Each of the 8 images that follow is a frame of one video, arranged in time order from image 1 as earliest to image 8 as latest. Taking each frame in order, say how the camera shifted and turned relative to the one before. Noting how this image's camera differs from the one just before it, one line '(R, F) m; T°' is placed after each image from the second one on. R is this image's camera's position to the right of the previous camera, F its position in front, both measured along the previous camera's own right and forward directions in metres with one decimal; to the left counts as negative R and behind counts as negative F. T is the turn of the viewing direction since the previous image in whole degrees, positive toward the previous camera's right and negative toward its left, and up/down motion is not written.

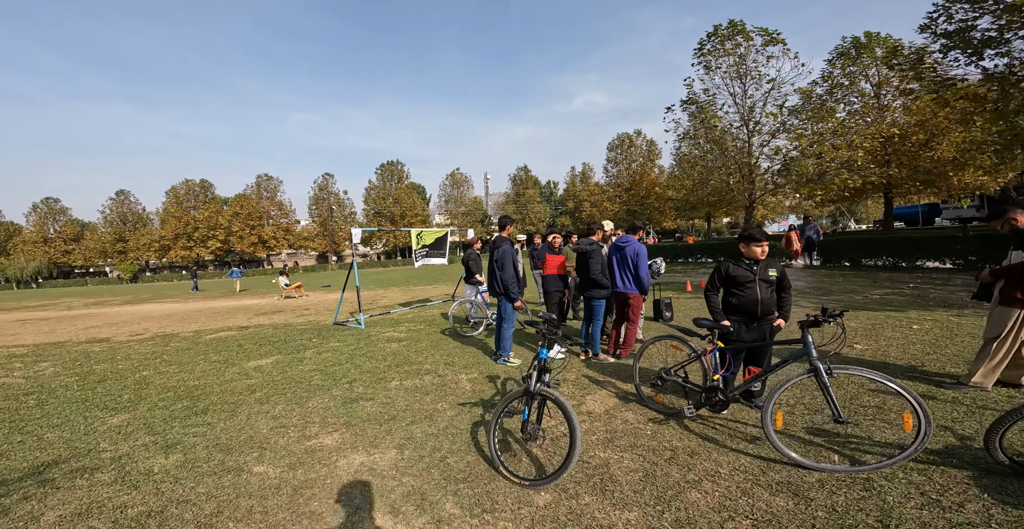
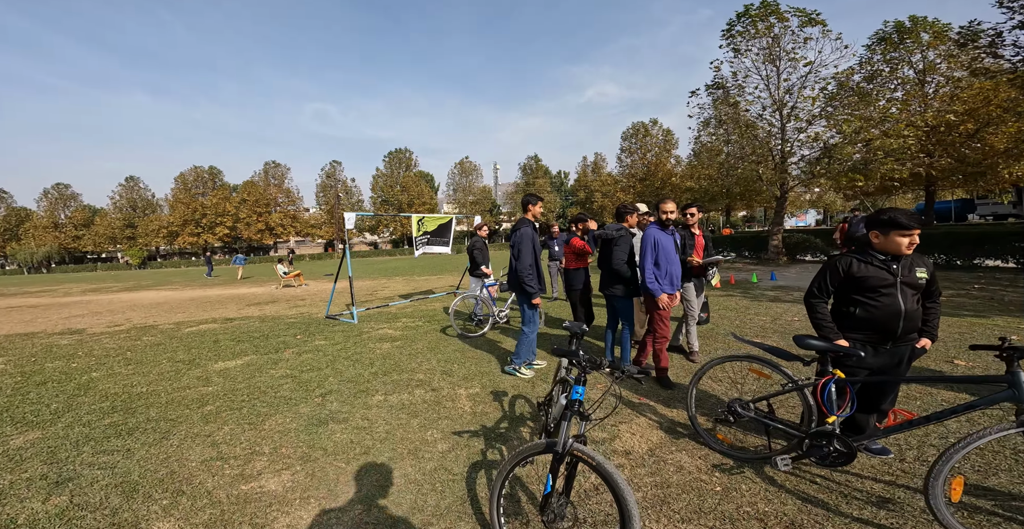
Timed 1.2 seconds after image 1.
(0.0, +1.1) m; -1°
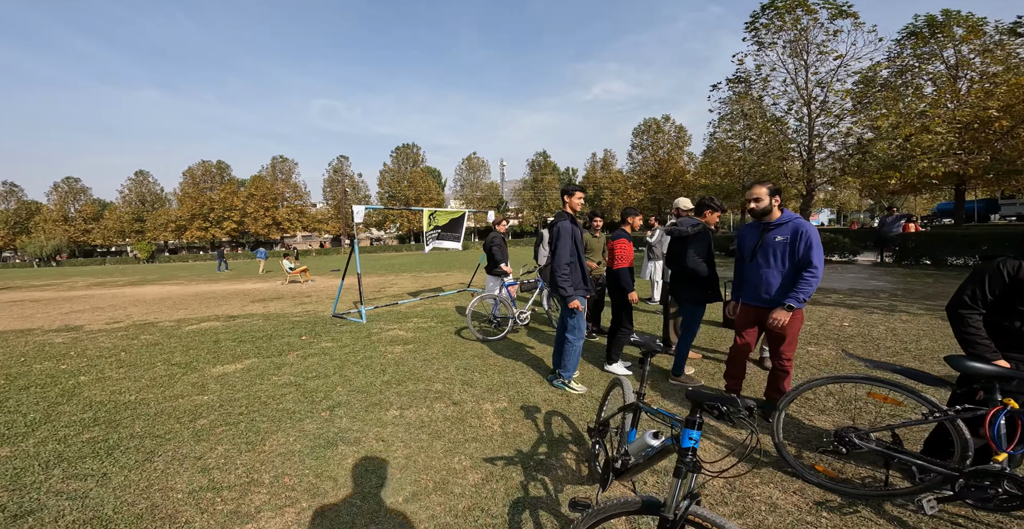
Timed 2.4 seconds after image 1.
(-0.3, +0.6) m; -1°
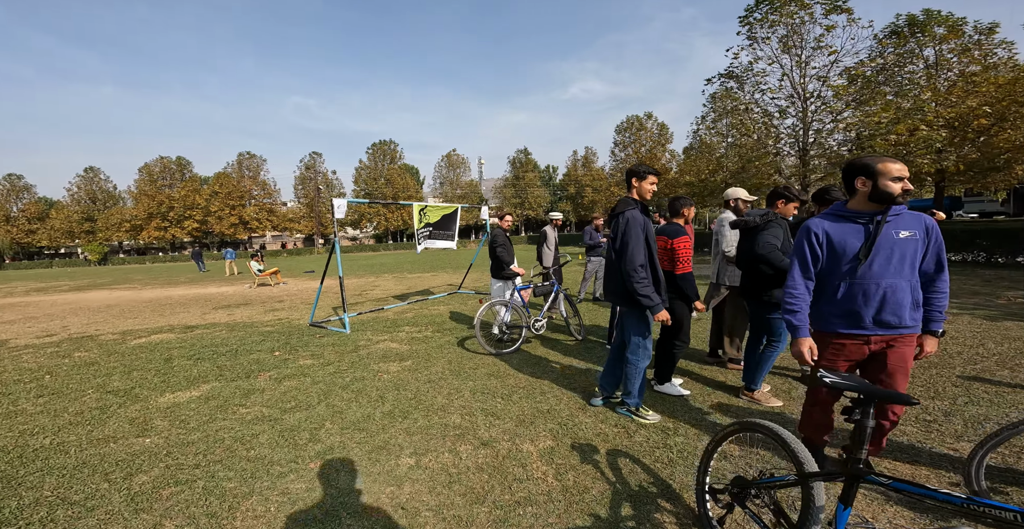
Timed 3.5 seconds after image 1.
(-0.5, +0.9) m; +3°
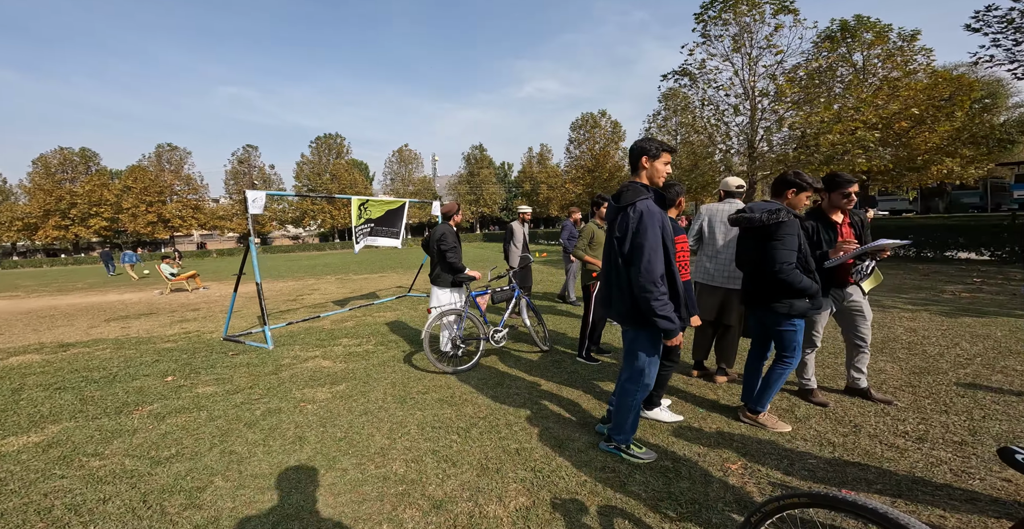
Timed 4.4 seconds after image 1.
(0.0, +0.8) m; +6°
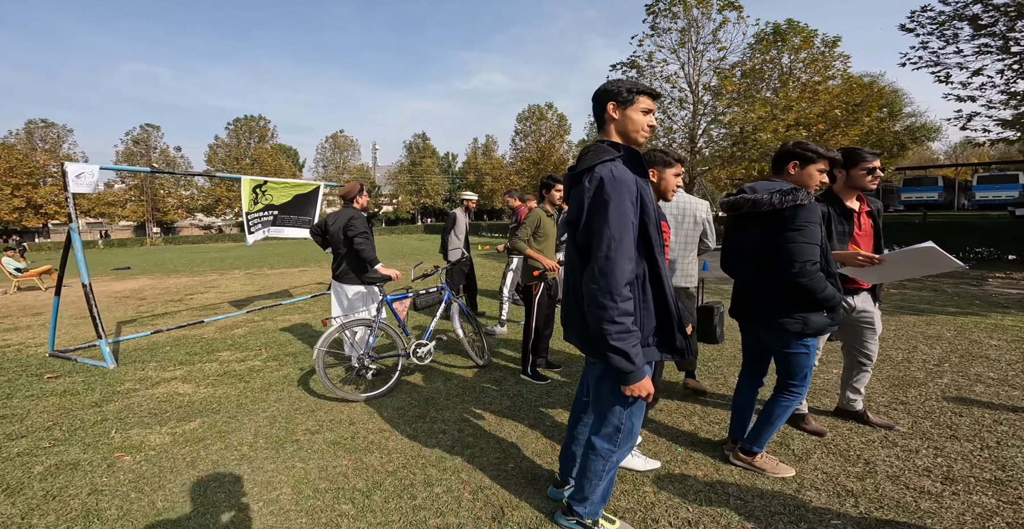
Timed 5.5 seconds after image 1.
(+0.1, +1.0) m; +8°
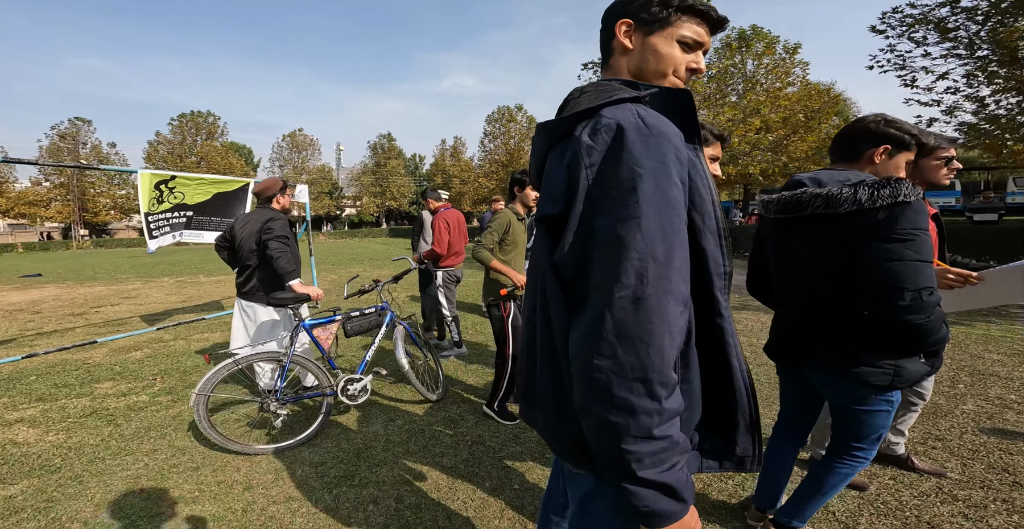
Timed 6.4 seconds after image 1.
(+0.1, +0.7) m; +4°
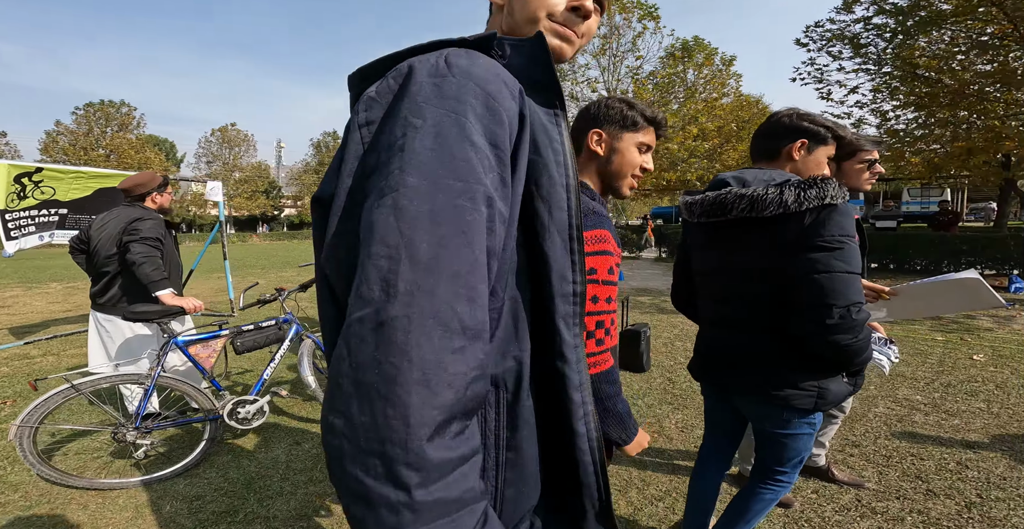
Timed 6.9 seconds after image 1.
(+0.2, +0.2) m; +6°
